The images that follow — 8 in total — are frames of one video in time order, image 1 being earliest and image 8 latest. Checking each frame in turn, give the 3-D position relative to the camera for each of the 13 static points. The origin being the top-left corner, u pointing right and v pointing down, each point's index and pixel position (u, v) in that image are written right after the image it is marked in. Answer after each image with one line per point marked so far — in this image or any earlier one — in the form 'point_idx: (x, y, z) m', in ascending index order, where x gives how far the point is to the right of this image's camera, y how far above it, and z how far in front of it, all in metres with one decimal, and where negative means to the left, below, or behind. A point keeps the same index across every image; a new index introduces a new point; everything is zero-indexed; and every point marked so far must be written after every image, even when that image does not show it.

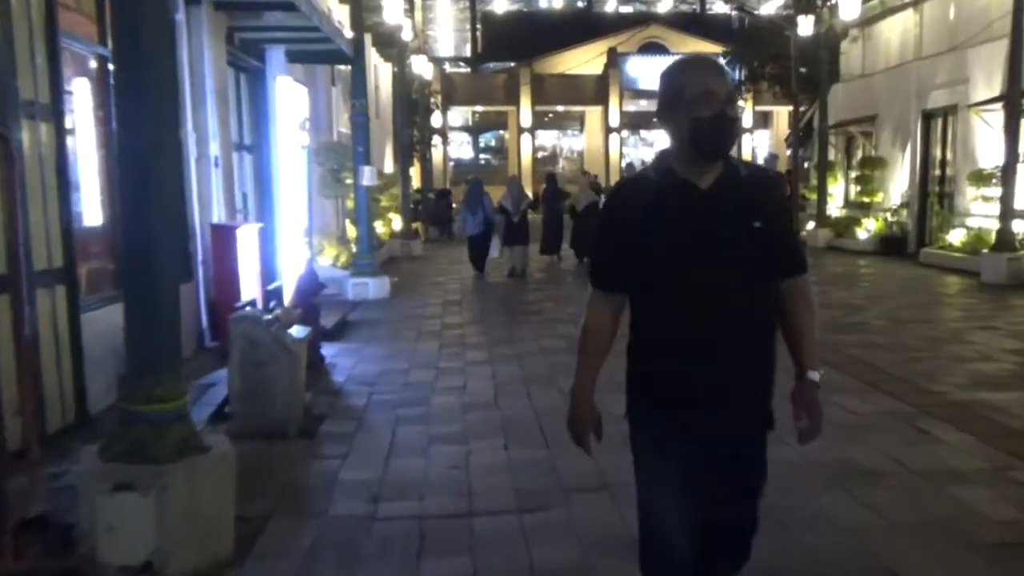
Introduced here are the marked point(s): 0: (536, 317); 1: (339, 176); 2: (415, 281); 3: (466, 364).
0: (+0.3, -0.5, +12.2) m
1: (-3.8, +2.5, +16.8) m
2: (-2.3, +0.2, +17.9) m
3: (-0.5, -0.9, +9.2) m
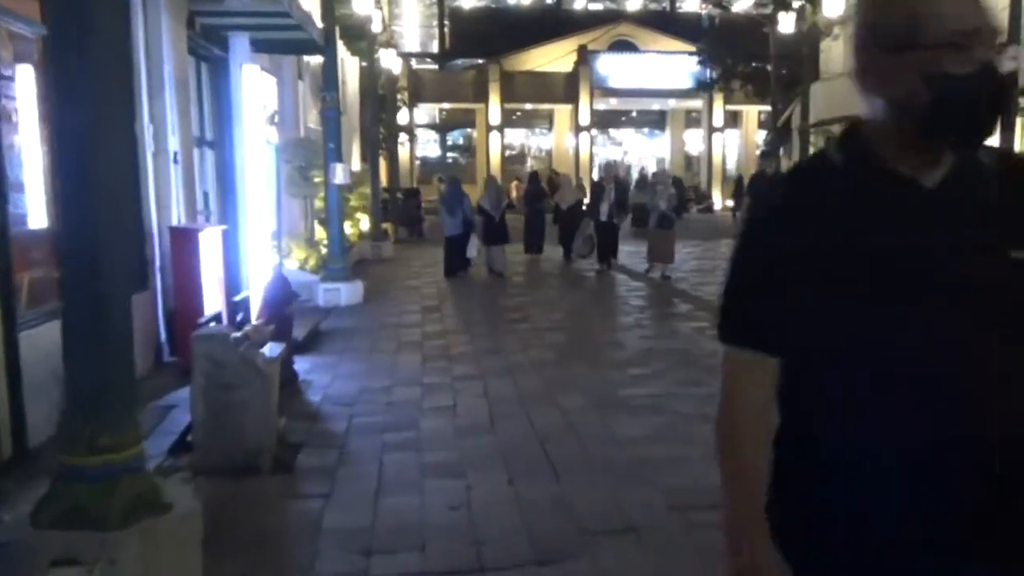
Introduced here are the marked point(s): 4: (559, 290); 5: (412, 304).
0: (+0.1, -0.6, +11.5) m
1: (-4.3, +2.4, +15.9) m
2: (-2.8, +0.1, +17.1) m
3: (-0.6, -1.0, +8.4) m
4: (+0.9, -0.1, +14.8) m
5: (-1.9, -0.3, +14.2) m
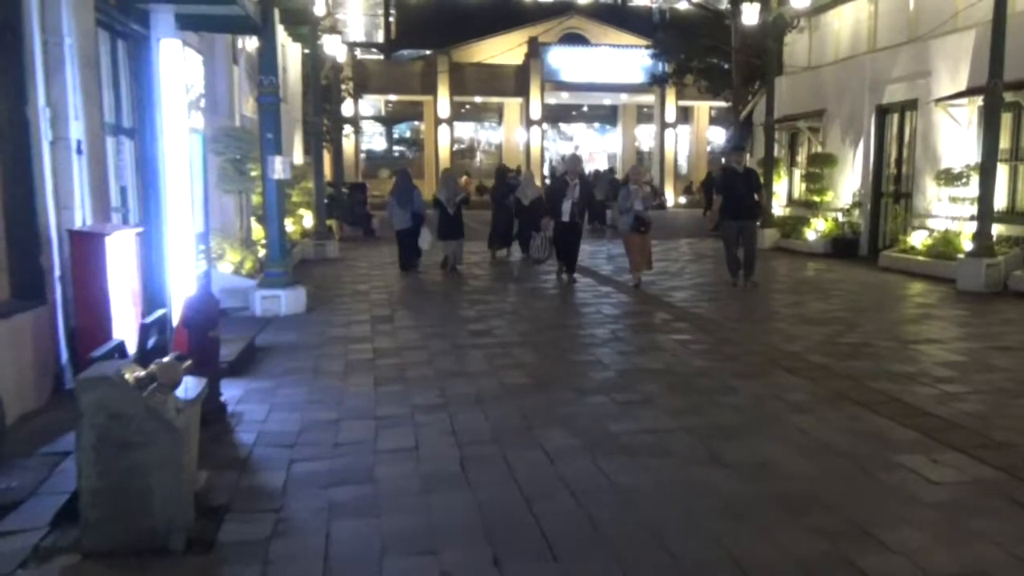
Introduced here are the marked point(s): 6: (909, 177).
0: (-0.4, -0.7, +10.3) m
1: (-5.1, +2.3, +14.4) m
2: (-3.7, 0.0, +15.7) m
3: (-0.9, -1.2, +7.2) m
4: (+0.2, -0.2, +13.7) m
5: (-2.6, -0.4, +12.9) m
6: (+8.9, +2.5, +17.0) m
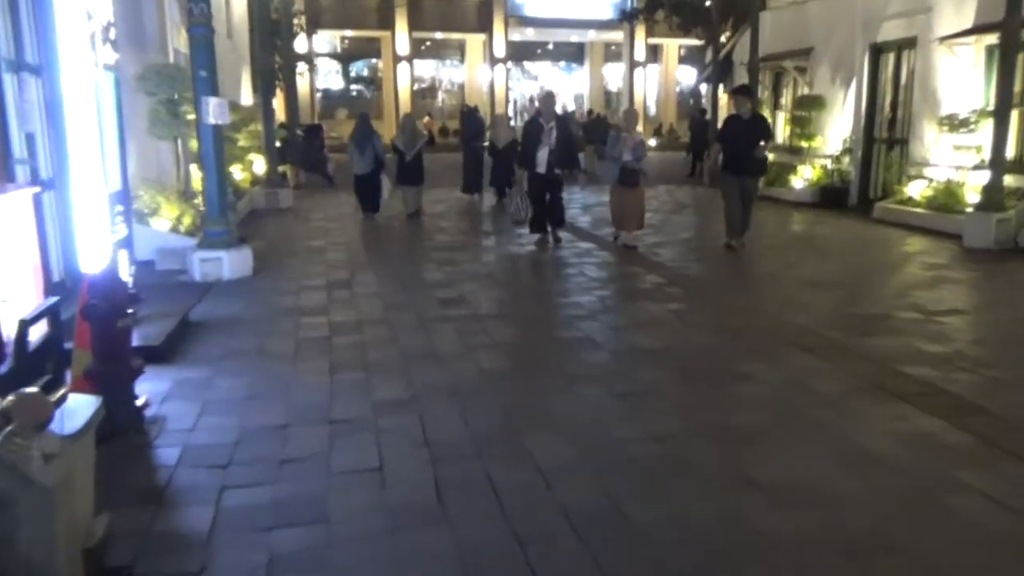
0: (-0.7, -0.3, +9.1) m
1: (-5.6, +3.0, +12.7) m
2: (-4.2, +0.8, +14.2) m
3: (-1.1, -1.0, +6.0) m
4: (-0.3, +0.5, +12.4) m
5: (-3.0, +0.2, +11.5) m
6: (+8.3, +3.5, +16.0) m
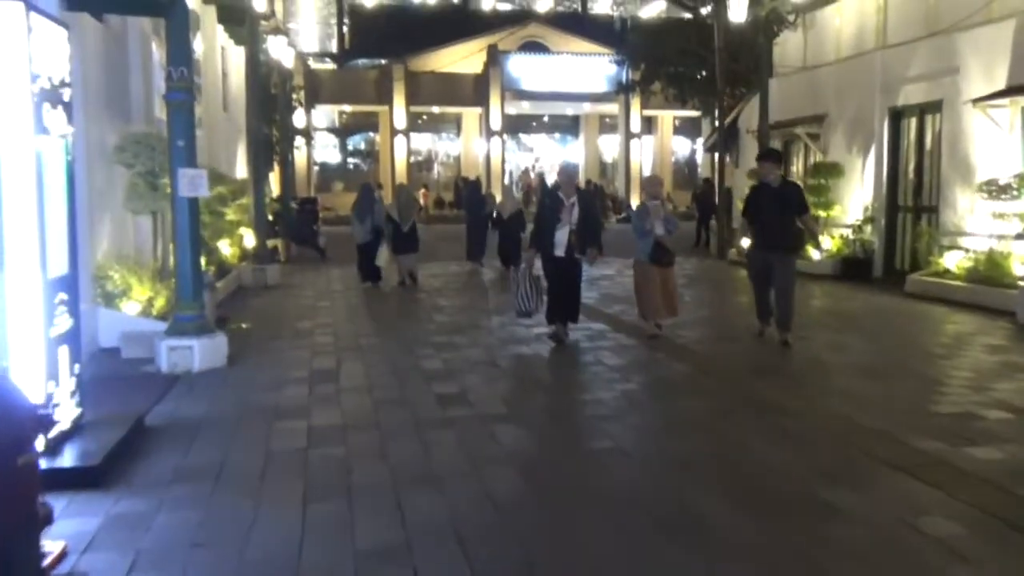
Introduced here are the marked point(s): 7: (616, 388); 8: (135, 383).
0: (-0.6, -1.2, +7.8) m
1: (-5.5, +1.6, +11.7) m
2: (-4.1, -0.7, +13.0) m
3: (-0.9, -1.7, +4.6) m
4: (-0.2, -0.8, +11.2) m
5: (-2.9, -1.0, +10.3) m
6: (+8.3, +2.0, +15.1) m
7: (+1.2, -1.1, +8.7) m
8: (-4.5, -1.1, +9.2) m
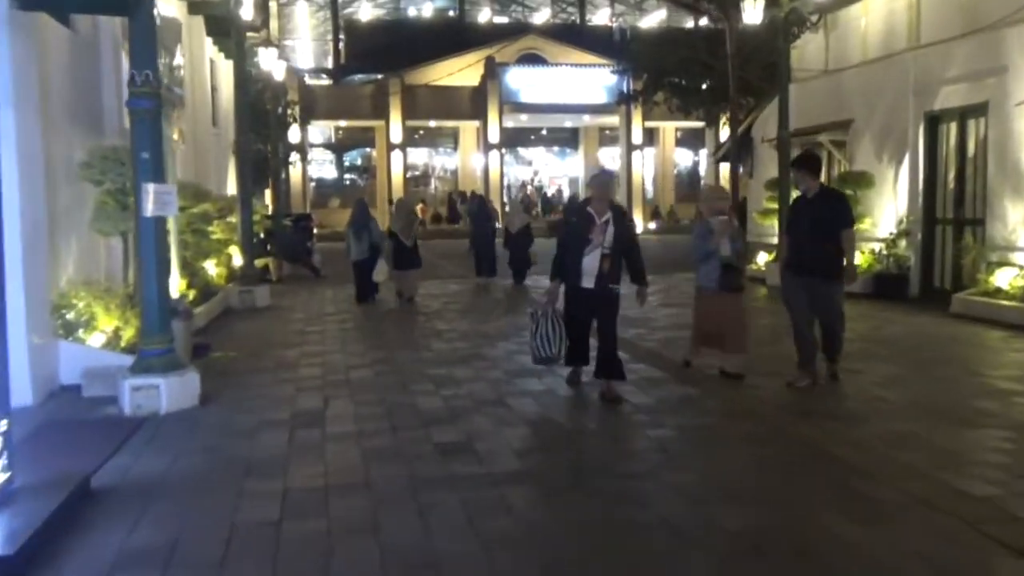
0: (-0.4, -1.5, +6.5) m
1: (-5.4, +1.2, +10.4) m
2: (-4.0, -1.1, +11.7) m
3: (-0.7, -1.9, +3.4) m
4: (-0.1, -1.1, +10.0) m
5: (-2.8, -1.4, +9.0) m
6: (+8.5, +1.6, +13.9) m
7: (+1.4, -1.4, +7.4) m
8: (-4.4, -1.5, +8.0) m
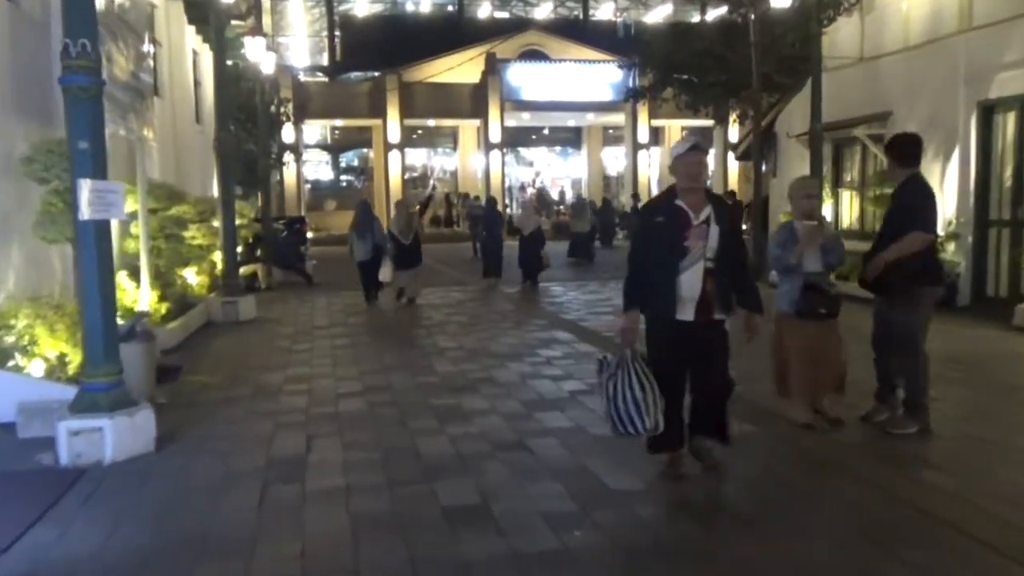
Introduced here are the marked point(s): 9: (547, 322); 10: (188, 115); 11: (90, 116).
0: (-0.2, -1.7, +5.0) m
1: (-5.2, +1.0, +8.9) m
2: (-3.8, -1.3, +10.2) m
3: (-0.5, -2.0, +1.8) m
4: (+0.2, -1.3, +8.4) m
5: (-2.6, -1.5, +7.5) m
6: (+8.6, +1.5, +12.4) m
7: (+1.6, -1.6, +5.9) m
8: (-4.2, -1.7, +6.4) m
9: (+0.7, -0.6, +14.3) m
10: (-7.8, +4.2, +18.3) m
11: (-3.8, +1.5, +6.8) m
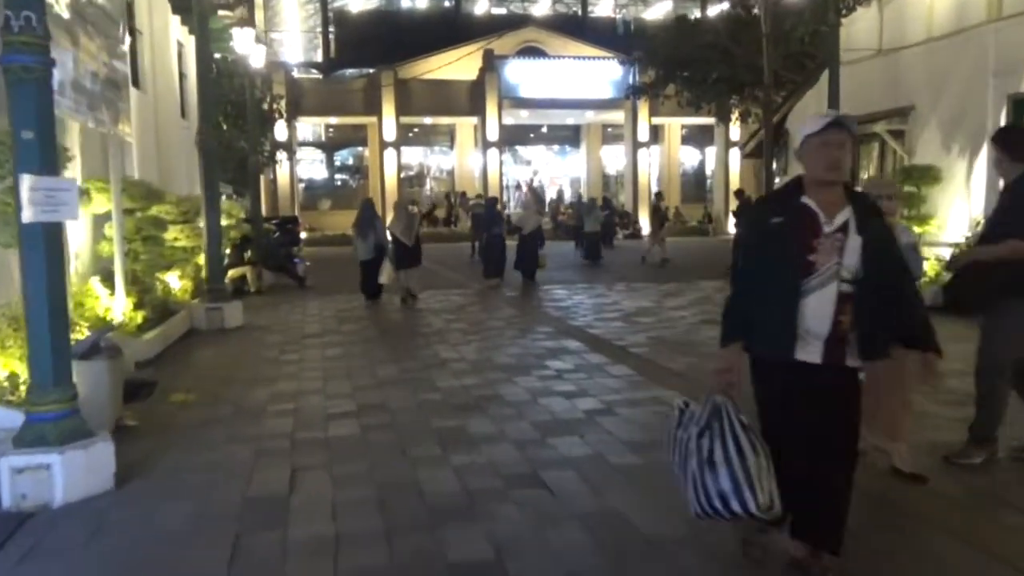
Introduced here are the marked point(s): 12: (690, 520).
0: (-0.1, -1.8, +4.1) m
1: (-5.1, +0.9, +8.0) m
2: (-3.7, -1.4, +9.2) m
3: (-0.4, -2.1, +0.9) m
4: (+0.3, -1.4, +7.5) m
5: (-2.5, -1.6, +6.6) m
6: (+8.7, +1.4, +11.5) m
7: (+1.7, -1.7, +5.0) m
8: (-4.0, -1.8, +5.5) m
9: (+0.7, -0.7, +13.4) m
10: (-7.8, +4.1, +17.4) m
11: (-3.7, +1.4, +5.9) m
12: (+1.3, -1.6, +5.4) m
